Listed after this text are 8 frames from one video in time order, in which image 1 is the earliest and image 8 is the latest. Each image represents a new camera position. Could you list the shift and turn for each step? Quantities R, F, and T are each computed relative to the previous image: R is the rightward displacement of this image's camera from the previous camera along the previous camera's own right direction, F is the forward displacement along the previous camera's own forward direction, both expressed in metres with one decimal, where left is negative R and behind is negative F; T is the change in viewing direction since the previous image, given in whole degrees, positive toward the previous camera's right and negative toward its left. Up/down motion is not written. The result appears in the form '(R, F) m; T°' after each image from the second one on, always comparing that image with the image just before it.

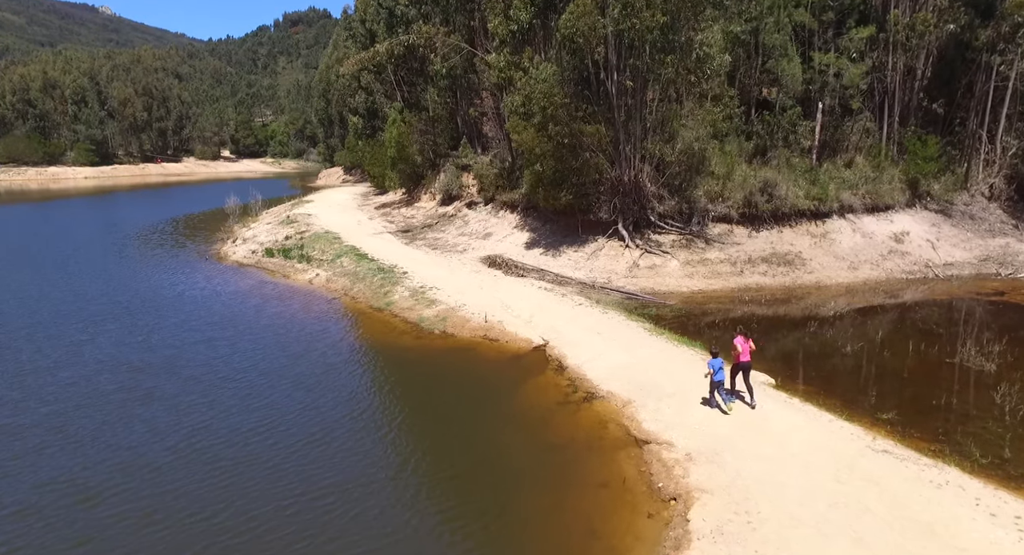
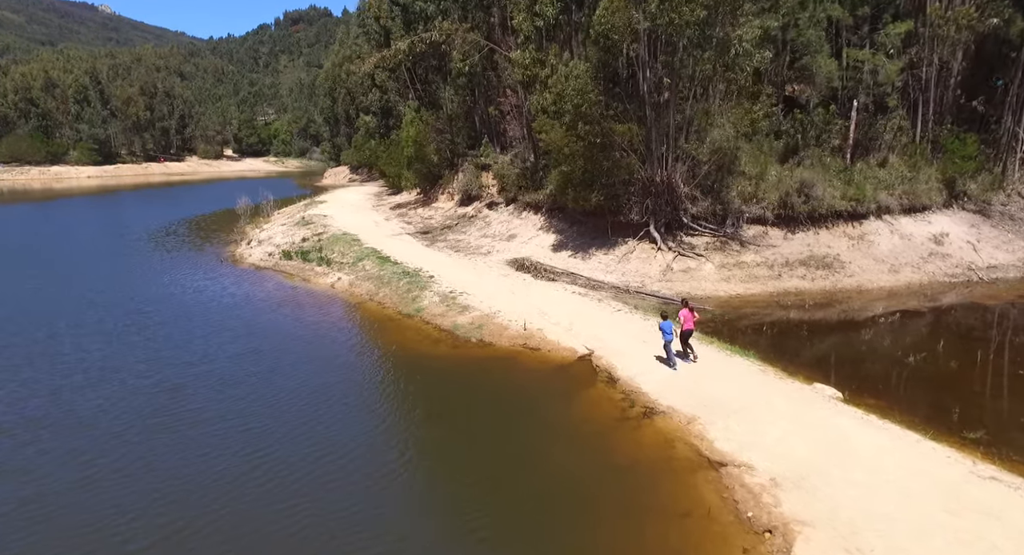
(-1.2, +0.7) m; 0°
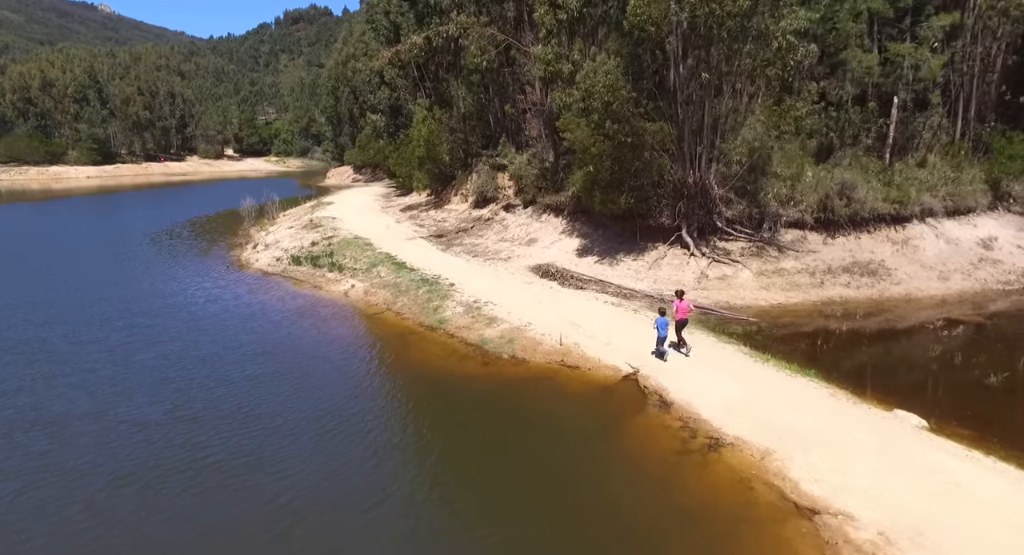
(-0.9, +1.2) m; 0°
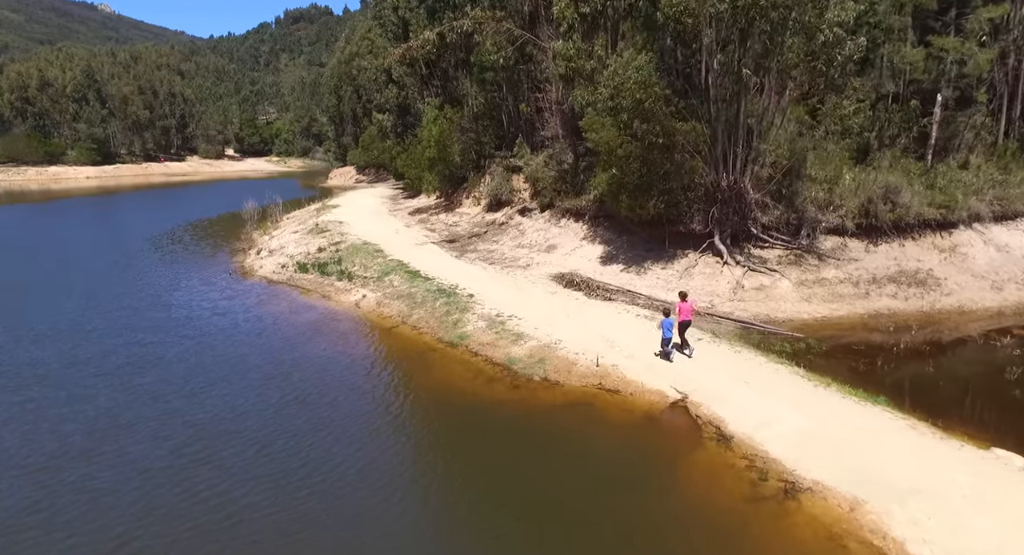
(-0.8, +1.3) m; 0°
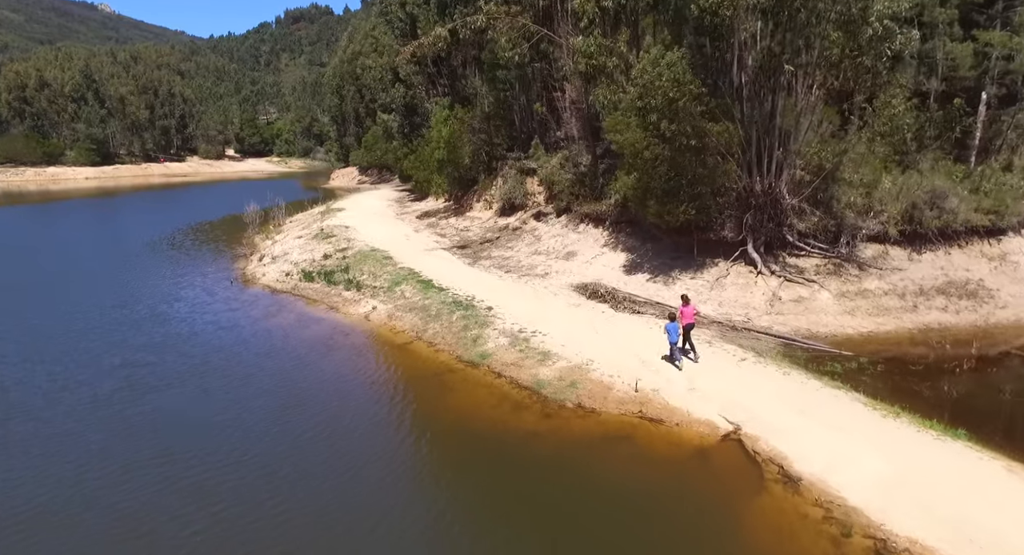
(-0.7, +1.2) m; 0°
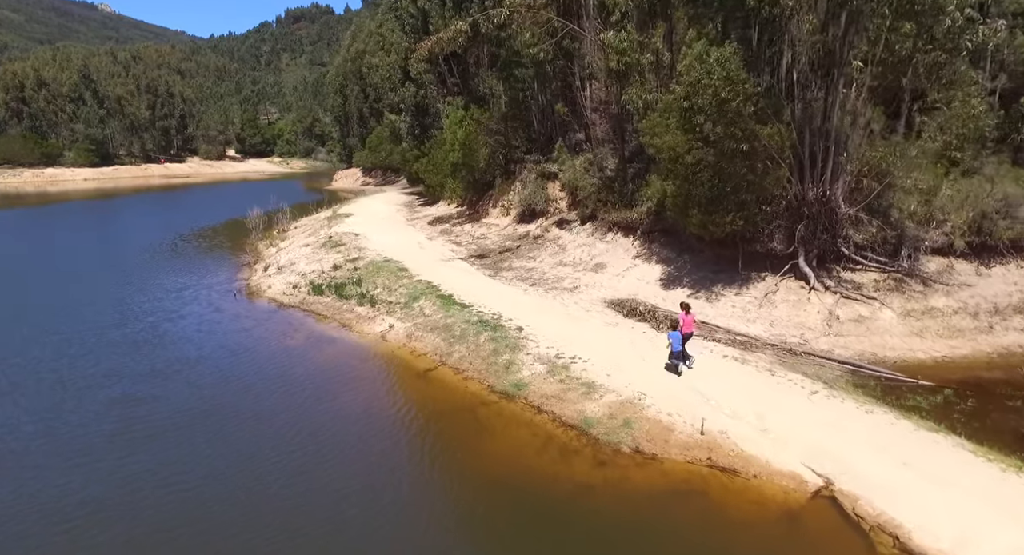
(-0.9, +1.6) m; 0°
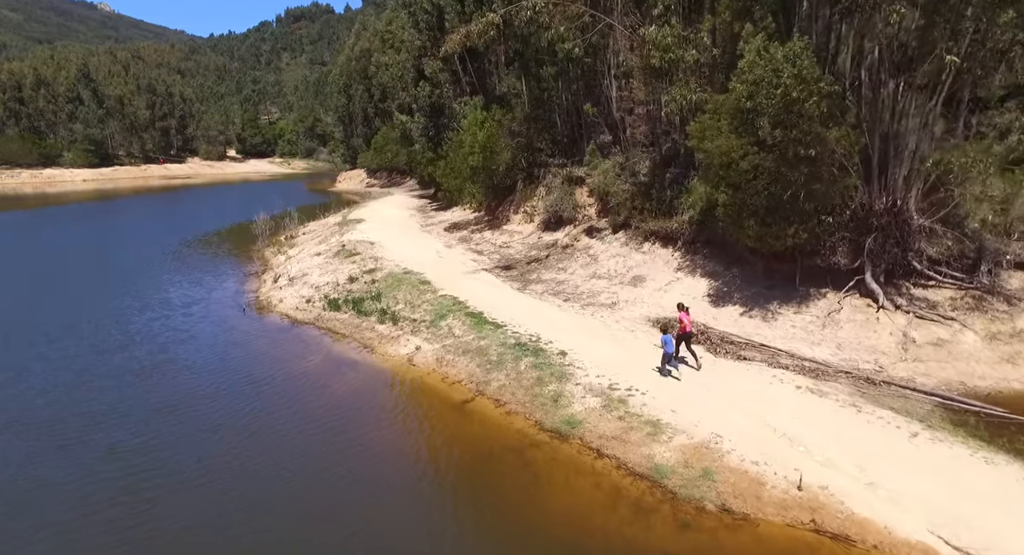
(-1.1, +1.5) m; 0°
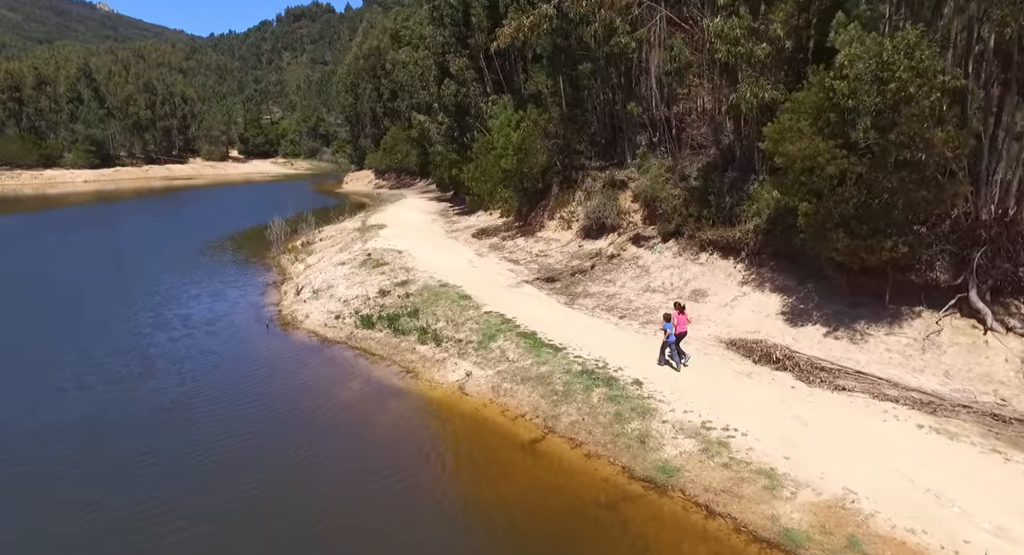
(-1.7, +1.6) m; 0°
